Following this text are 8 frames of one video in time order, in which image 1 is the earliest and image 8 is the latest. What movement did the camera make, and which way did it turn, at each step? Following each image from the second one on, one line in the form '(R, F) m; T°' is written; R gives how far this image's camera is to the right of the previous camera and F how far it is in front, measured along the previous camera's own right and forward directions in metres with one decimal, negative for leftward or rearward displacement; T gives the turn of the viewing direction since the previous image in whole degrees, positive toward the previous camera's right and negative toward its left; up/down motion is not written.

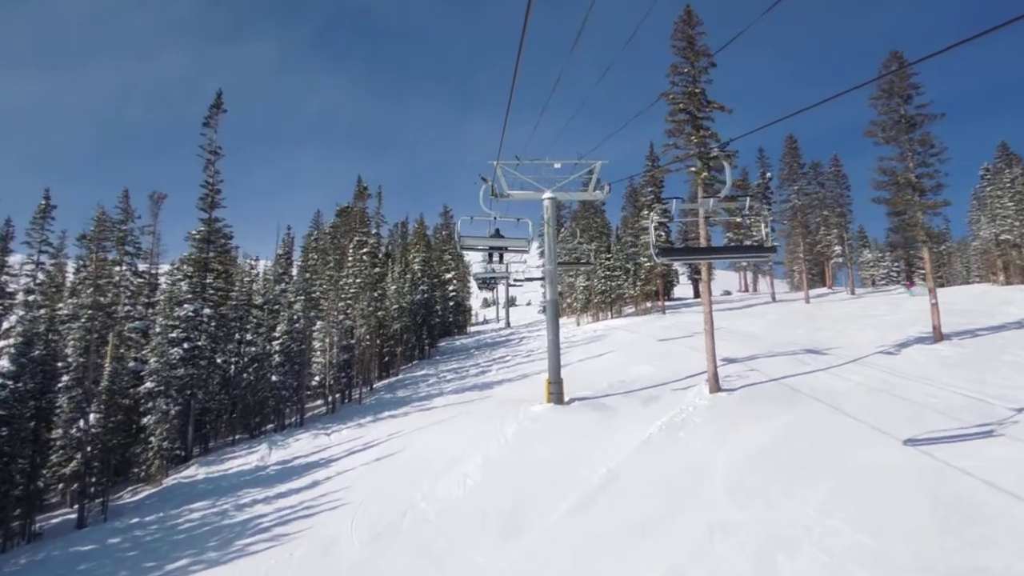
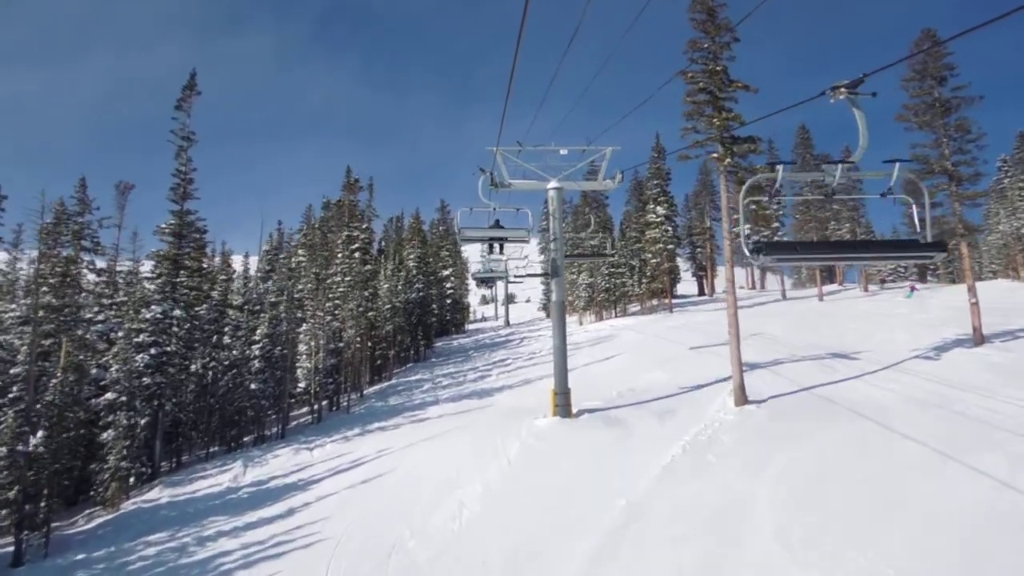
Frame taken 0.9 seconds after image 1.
(-0.1, +2.5) m; 0°
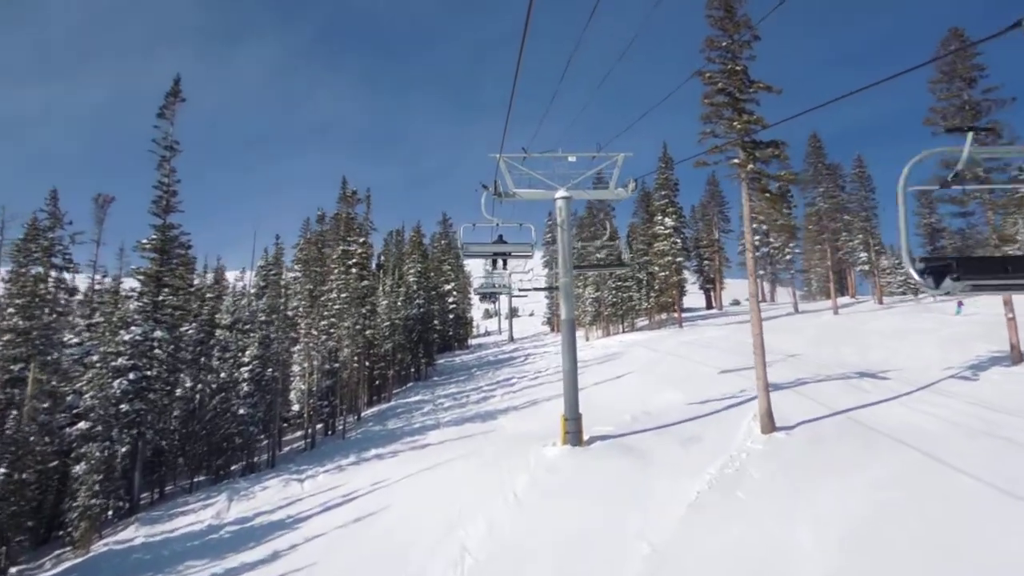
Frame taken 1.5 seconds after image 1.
(-0.1, +1.7) m; 0°
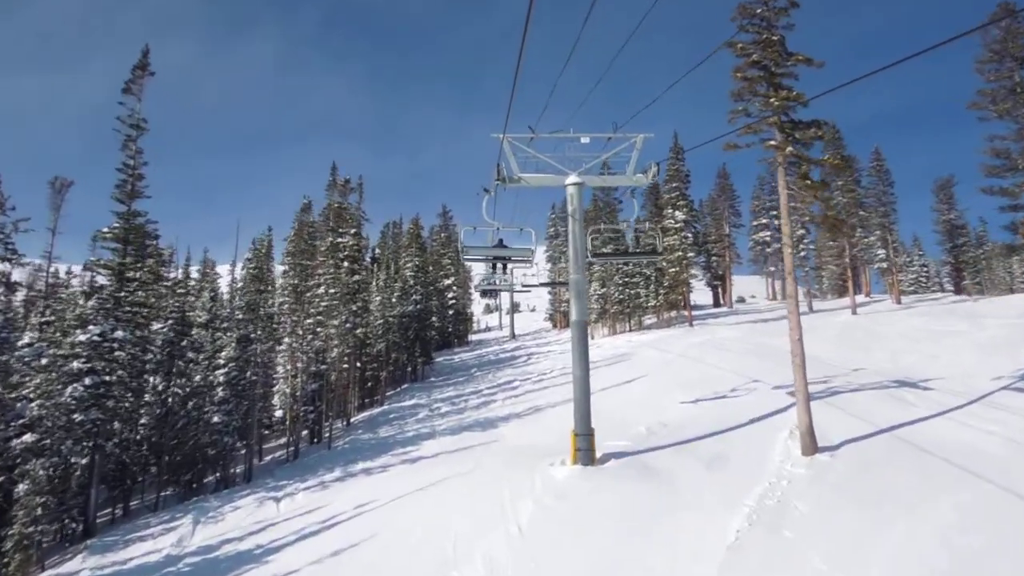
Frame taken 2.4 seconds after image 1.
(-0.1, +2.5) m; 0°
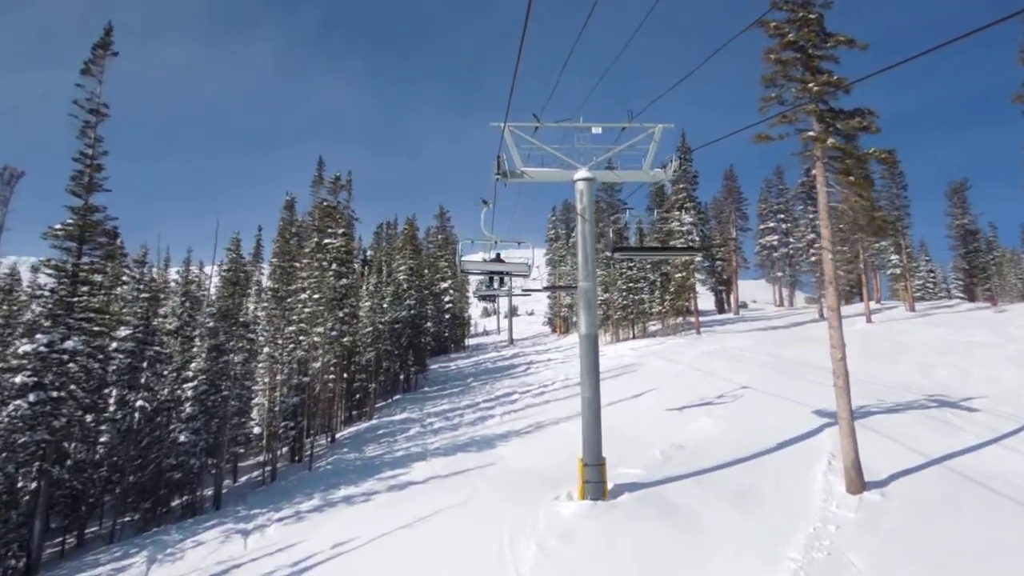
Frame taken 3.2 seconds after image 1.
(-0.1, +2.3) m; 0°
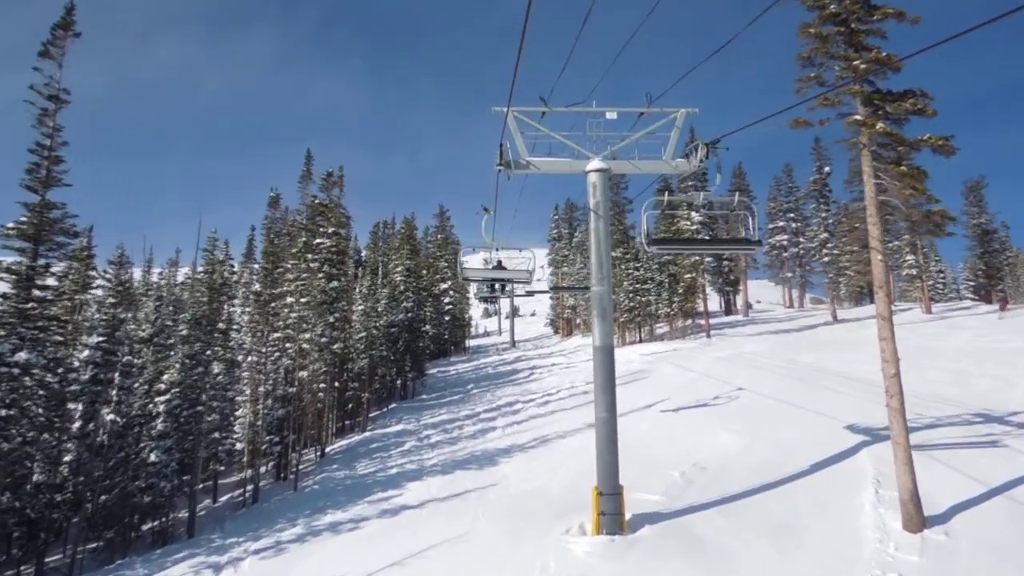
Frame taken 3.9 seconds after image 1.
(-0.1, +2.0) m; 0°
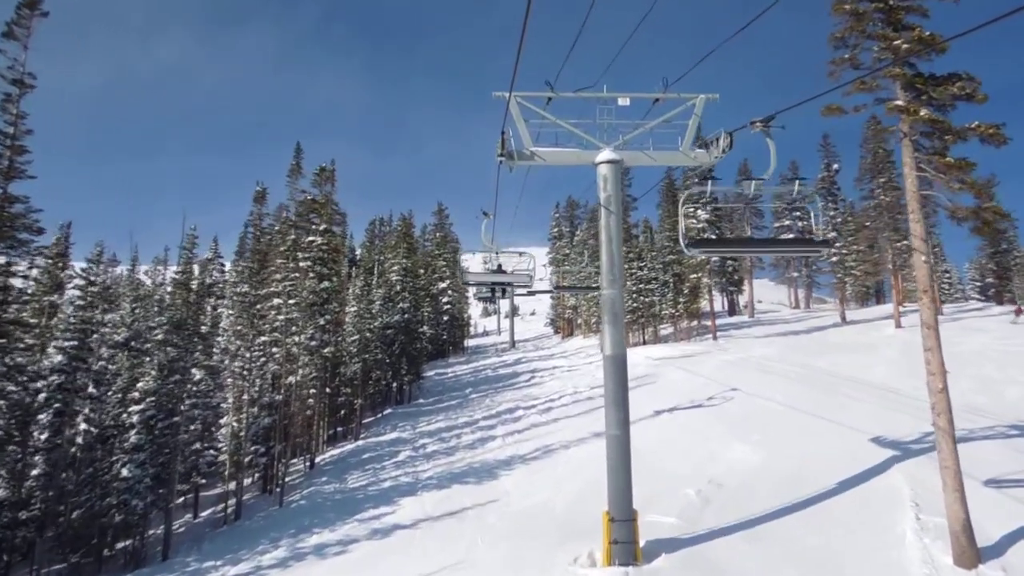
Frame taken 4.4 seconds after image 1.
(0.0, +1.4) m; 0°
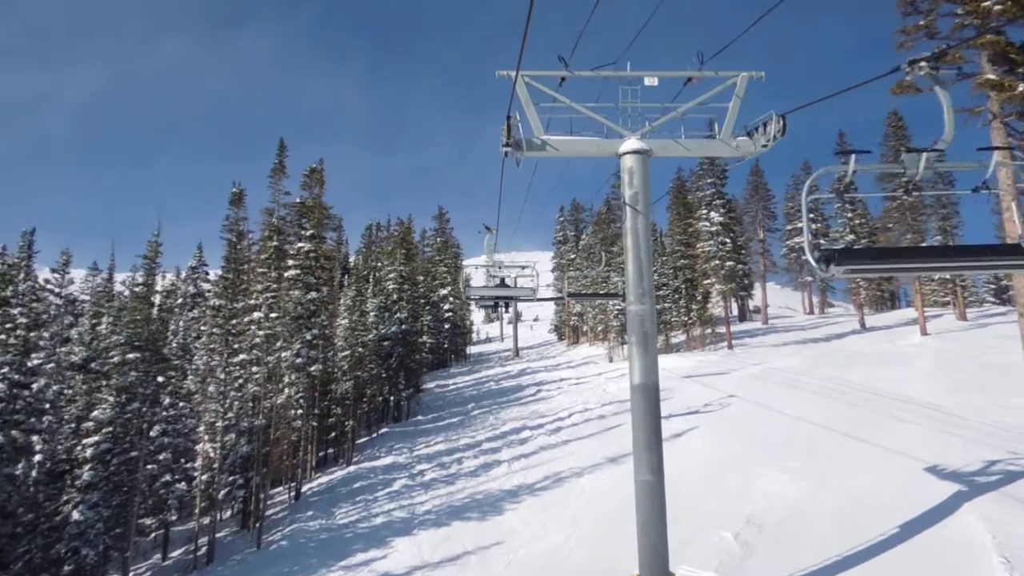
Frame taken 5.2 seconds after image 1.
(-0.1, +2.3) m; 0°
